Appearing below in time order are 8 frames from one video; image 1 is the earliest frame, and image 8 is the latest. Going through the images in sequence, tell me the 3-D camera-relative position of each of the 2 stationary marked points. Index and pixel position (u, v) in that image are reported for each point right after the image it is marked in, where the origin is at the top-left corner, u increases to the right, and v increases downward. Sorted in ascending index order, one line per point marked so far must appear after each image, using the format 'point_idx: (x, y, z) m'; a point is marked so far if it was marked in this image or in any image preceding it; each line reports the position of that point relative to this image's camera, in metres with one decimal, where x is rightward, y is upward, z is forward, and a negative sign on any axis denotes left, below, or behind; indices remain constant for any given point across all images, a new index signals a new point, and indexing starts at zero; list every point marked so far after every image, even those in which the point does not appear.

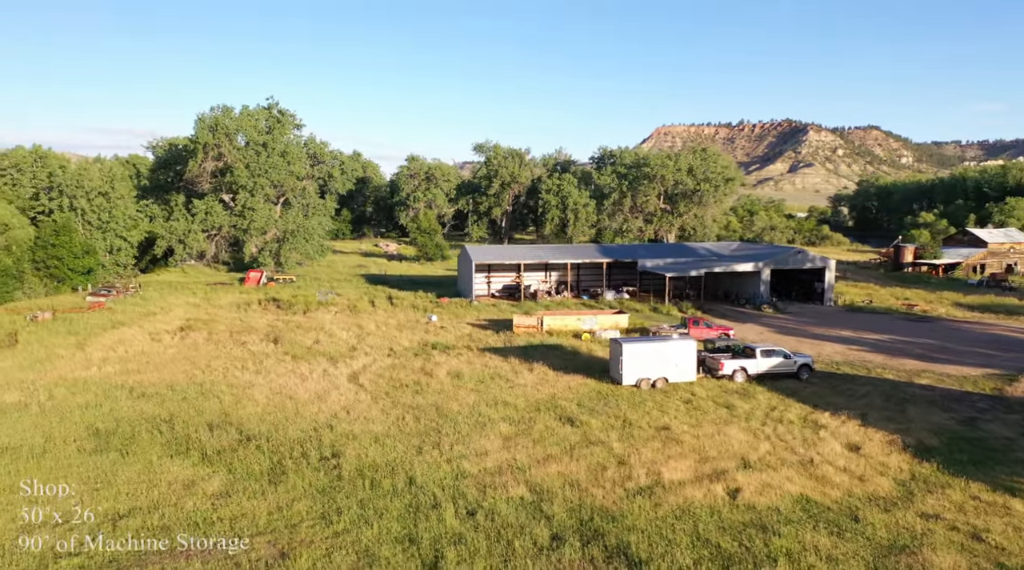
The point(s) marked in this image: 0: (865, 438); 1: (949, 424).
0: (+8.0, -3.4, +18.4) m
1: (+10.4, -3.3, +19.5) m
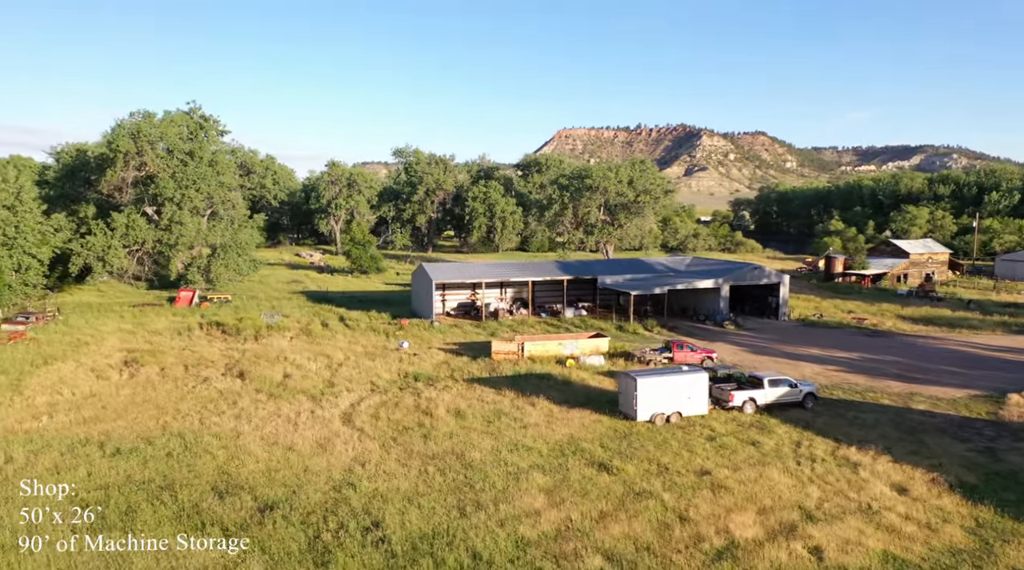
0: (+8.8, -4.3, +18.3) m
1: (+11.1, -4.2, +19.8) m
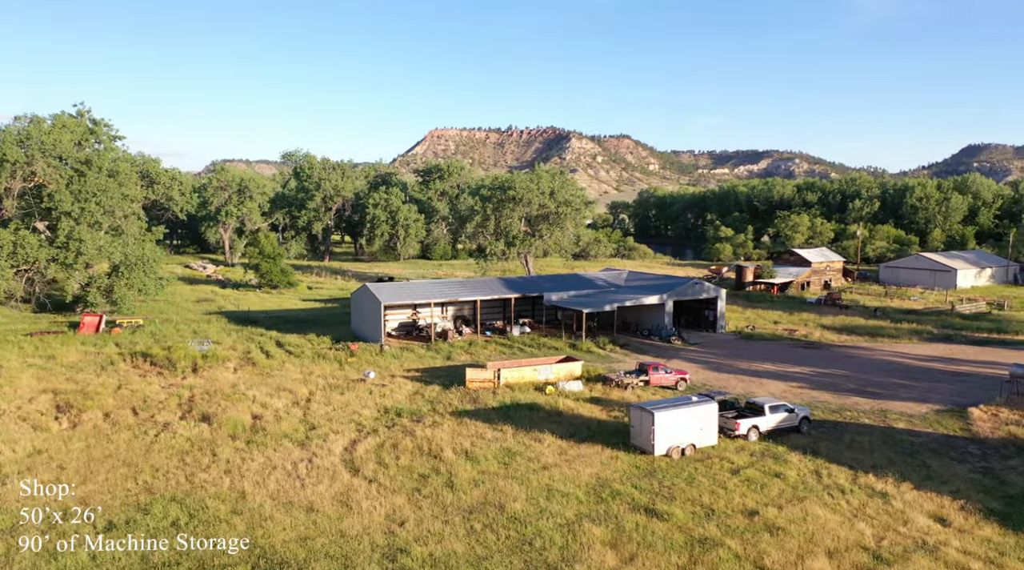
0: (+9.9, -5.1, +19.0) m
1: (+11.8, -4.9, +20.8) m
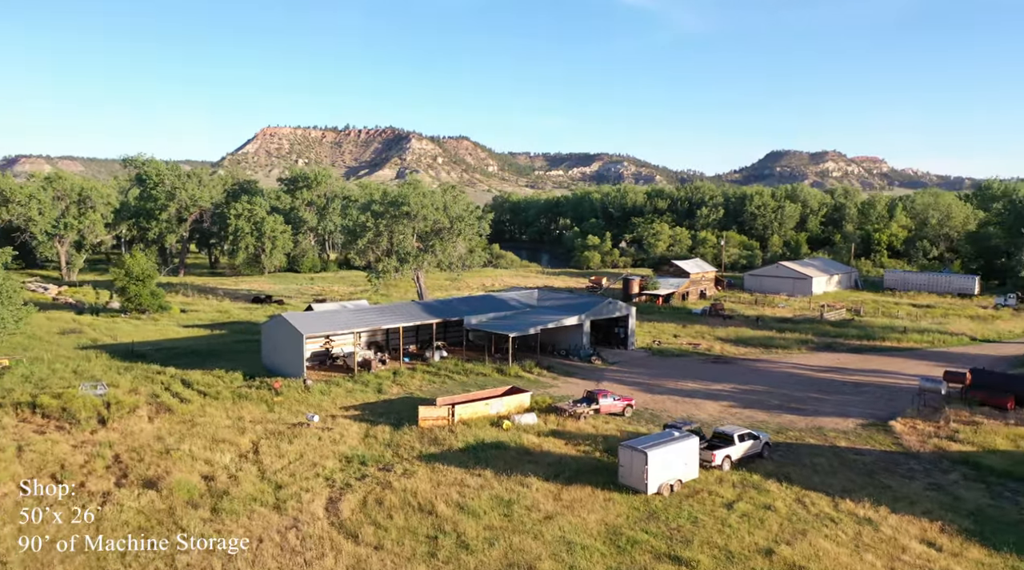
0: (+10.2, -6.1, +20.5) m
1: (+11.8, -5.8, +22.7) m
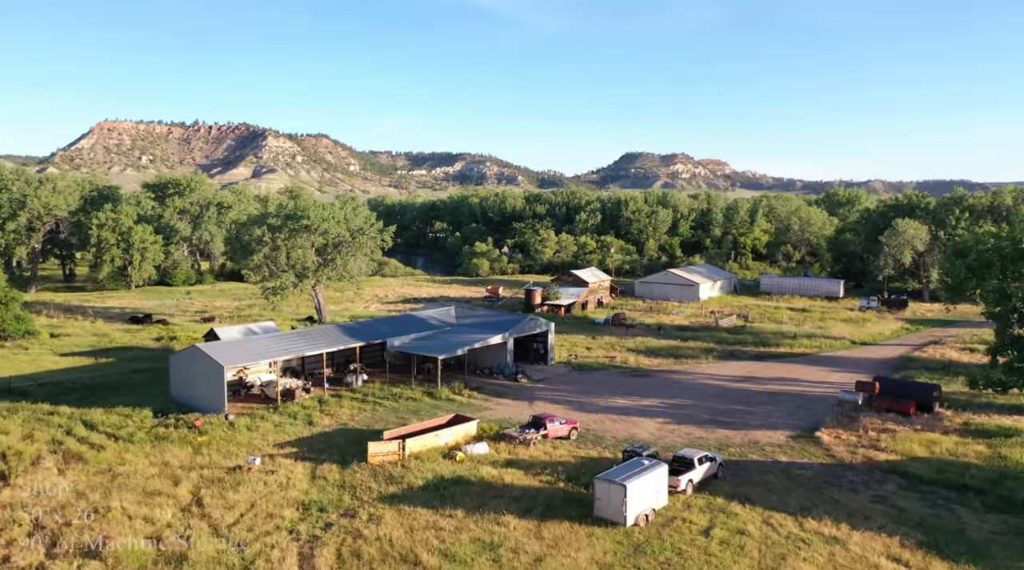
0: (+9.8, -6.8, +21.7) m
1: (+11.0, -6.6, +24.2) m
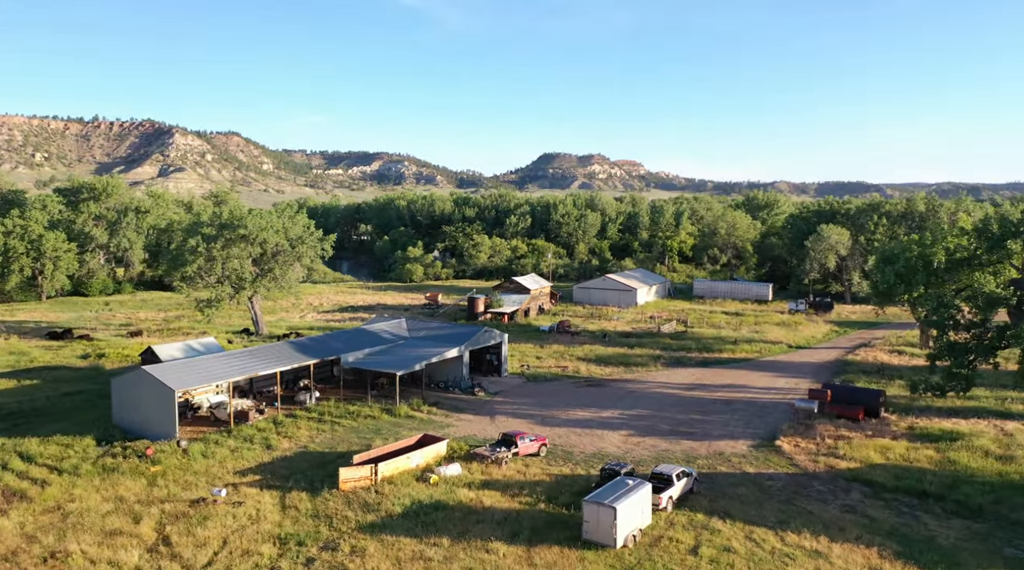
0: (+9.6, -7.3, +22.3) m
1: (+10.4, -7.1, +24.9) m
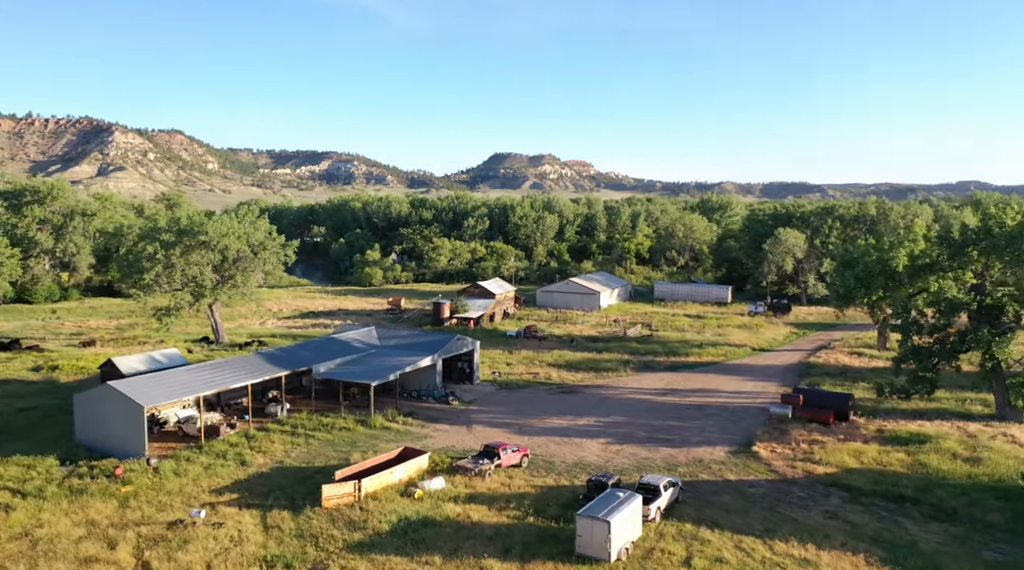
0: (+9.4, -7.6, +22.7) m
1: (+10.1, -7.3, +25.2) m
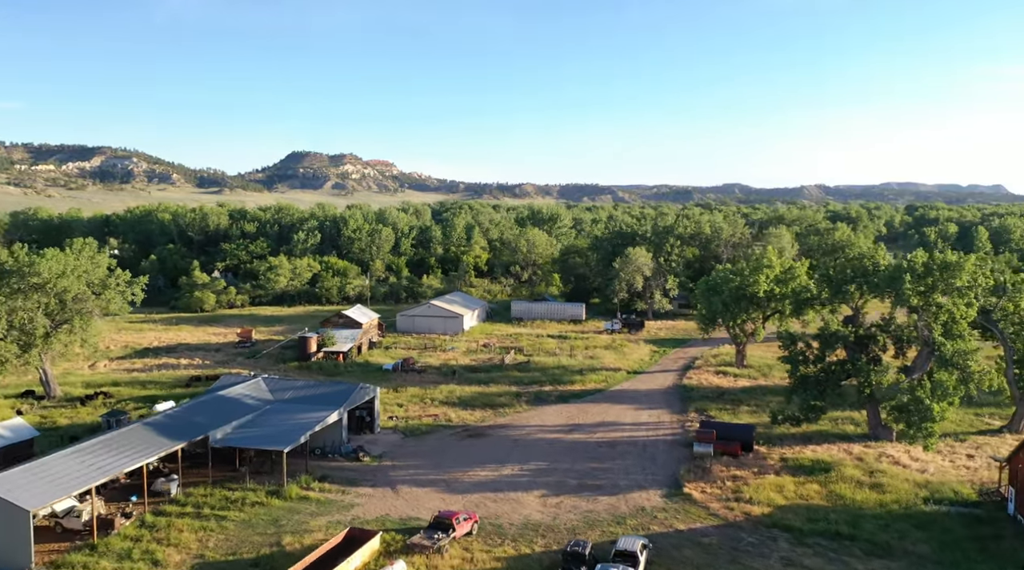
0: (+9.2, -9.4, +23.4) m
1: (+9.2, -9.1, +26.1) m
